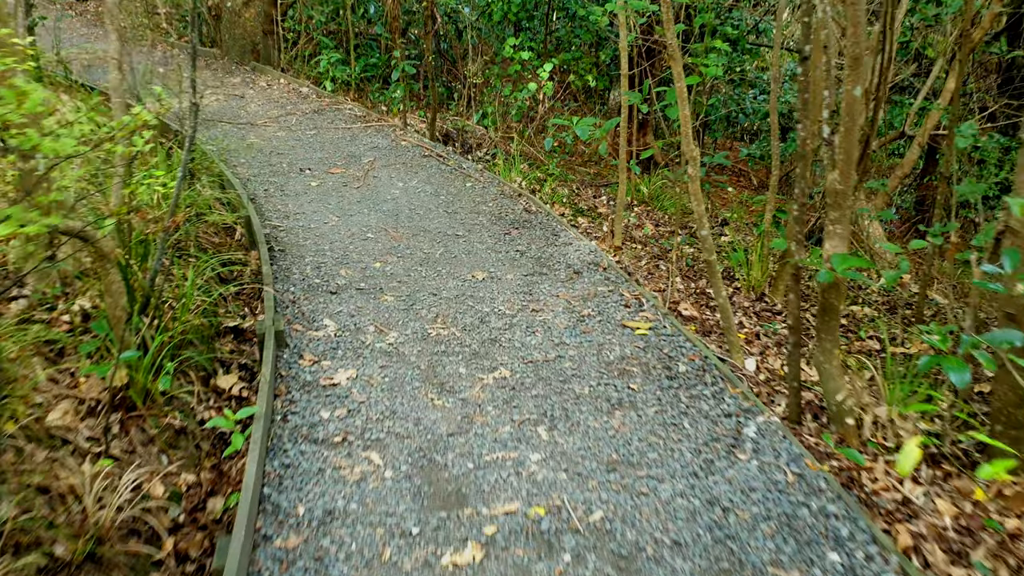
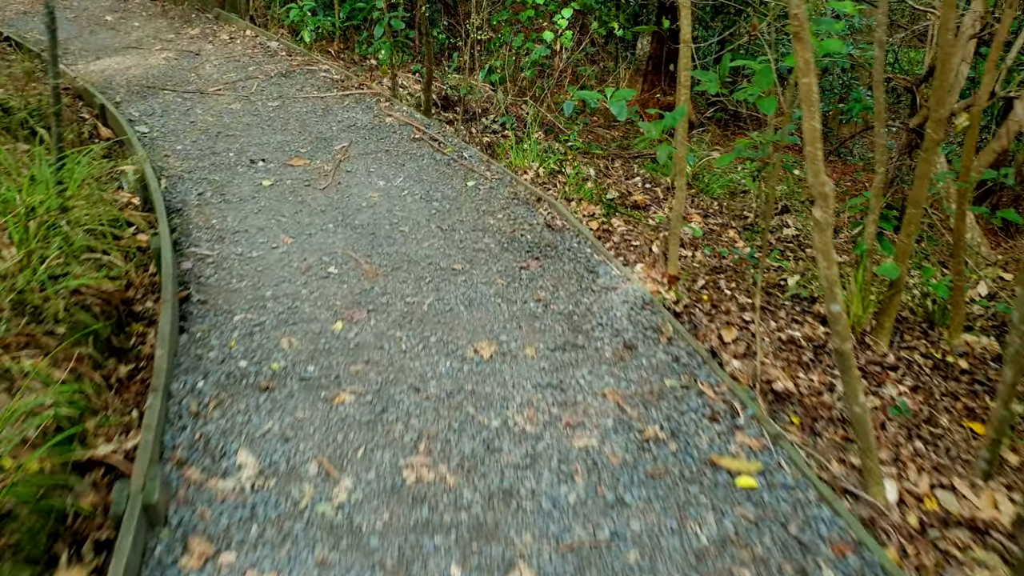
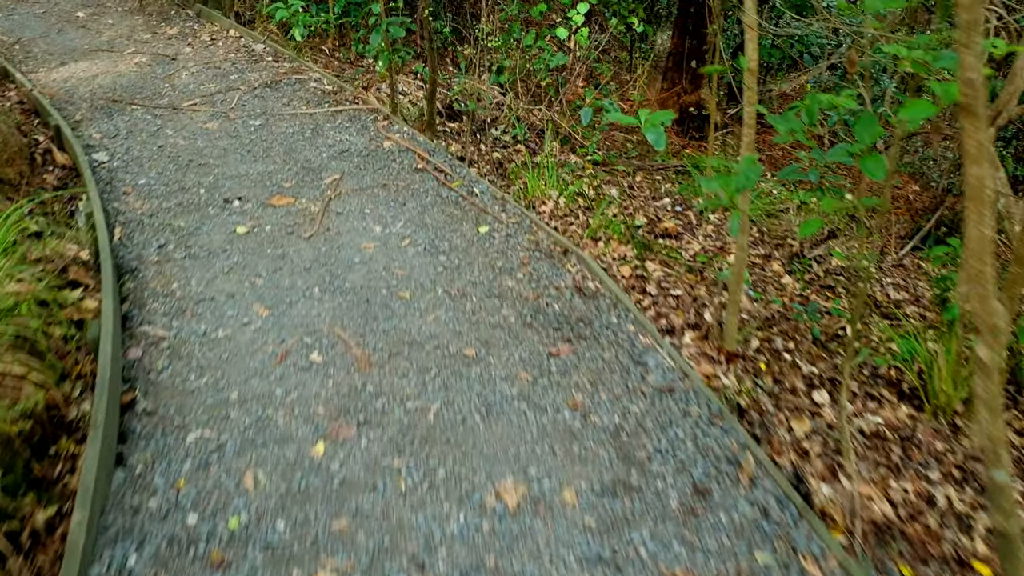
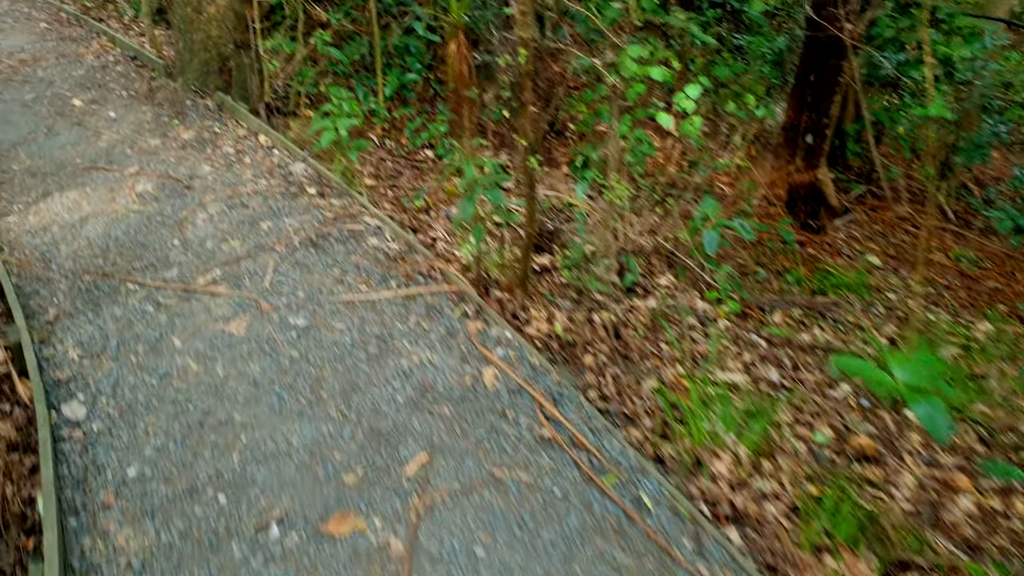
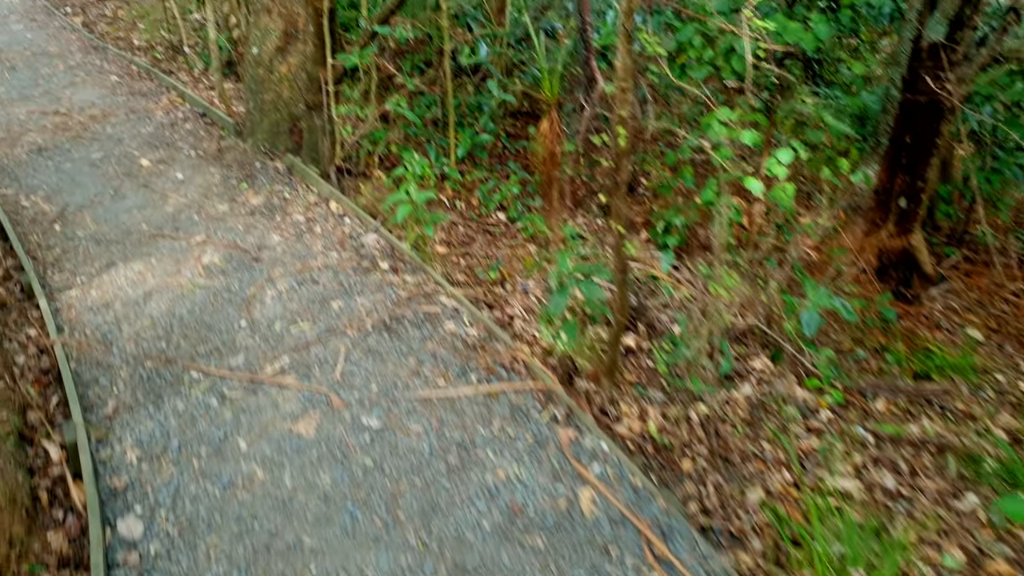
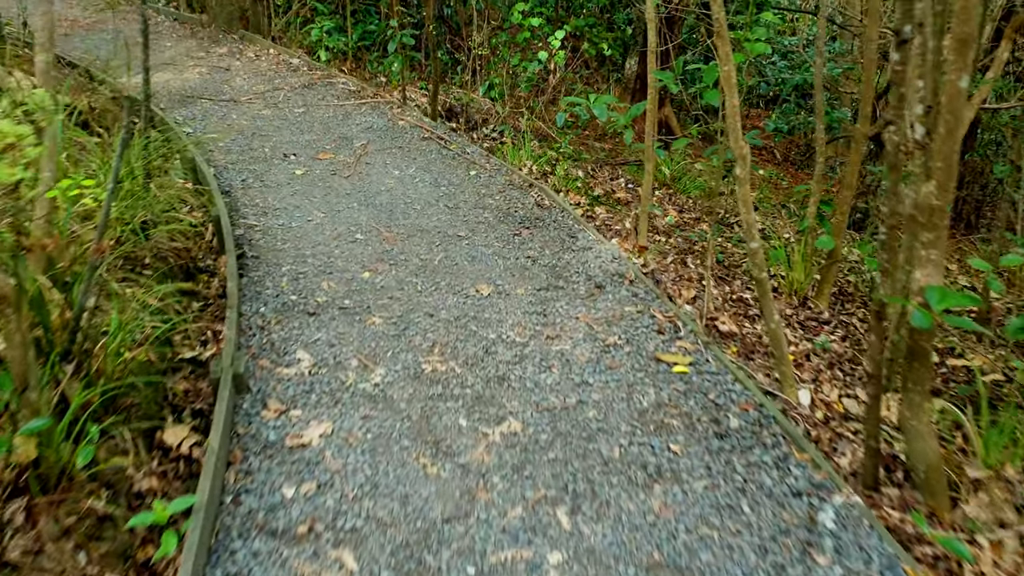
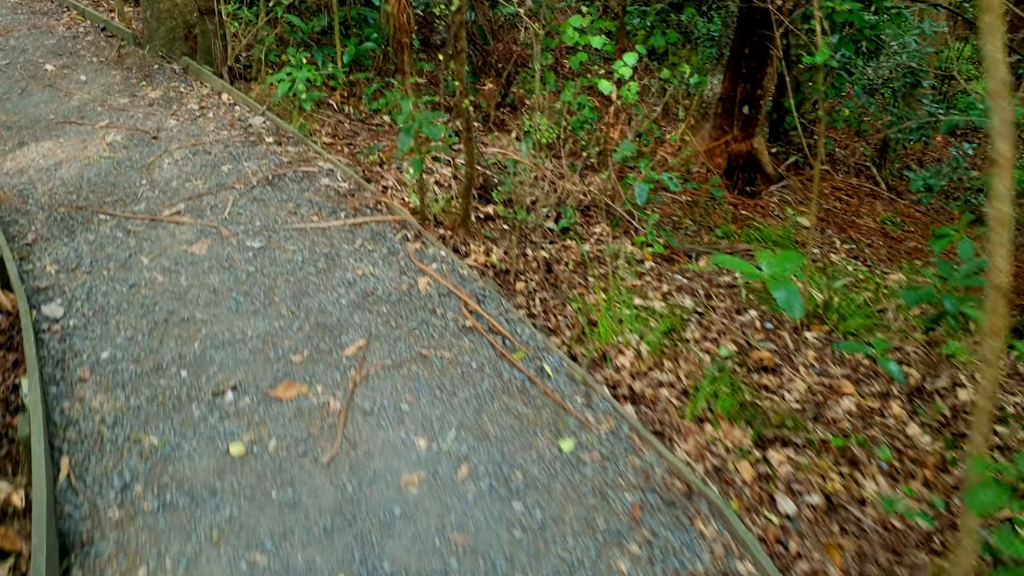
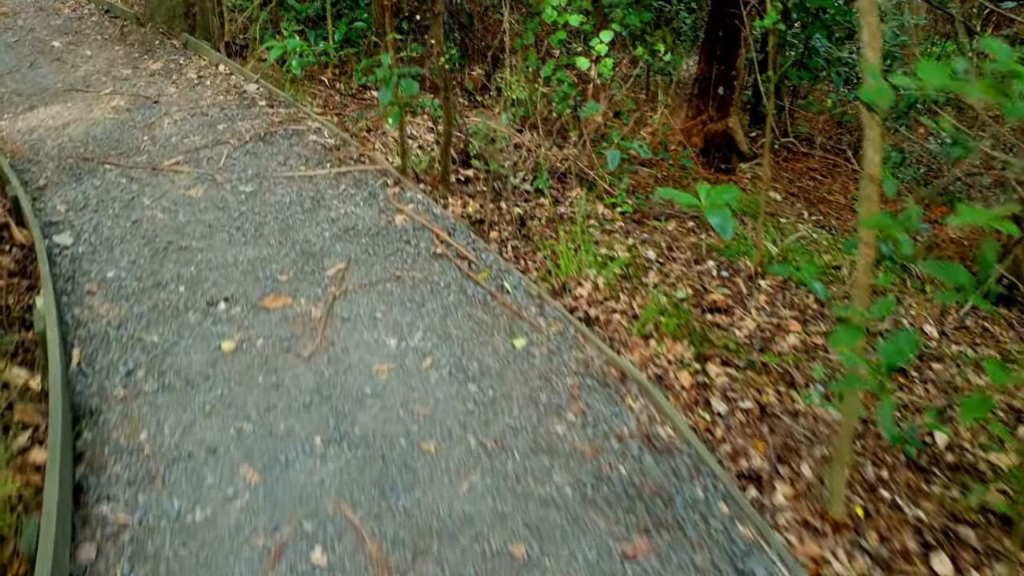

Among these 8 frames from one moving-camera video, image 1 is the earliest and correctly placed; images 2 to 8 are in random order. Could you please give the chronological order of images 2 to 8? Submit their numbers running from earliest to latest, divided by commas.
6, 2, 3, 8, 7, 4, 5
